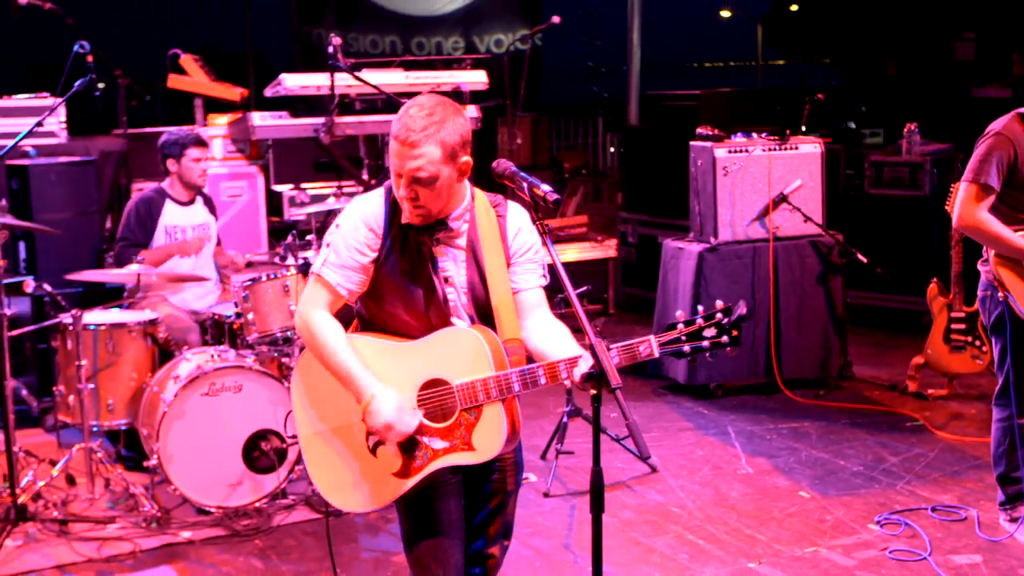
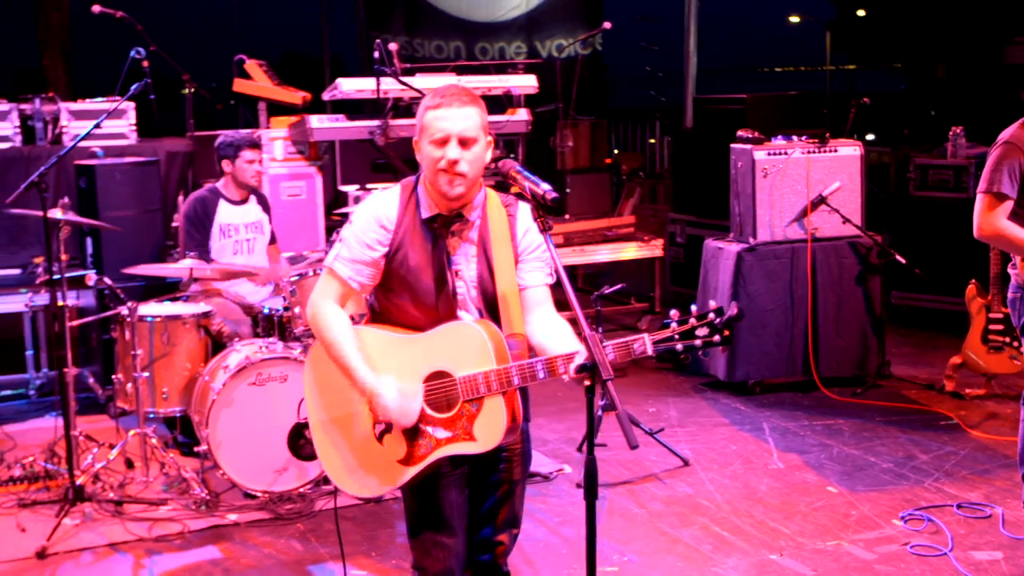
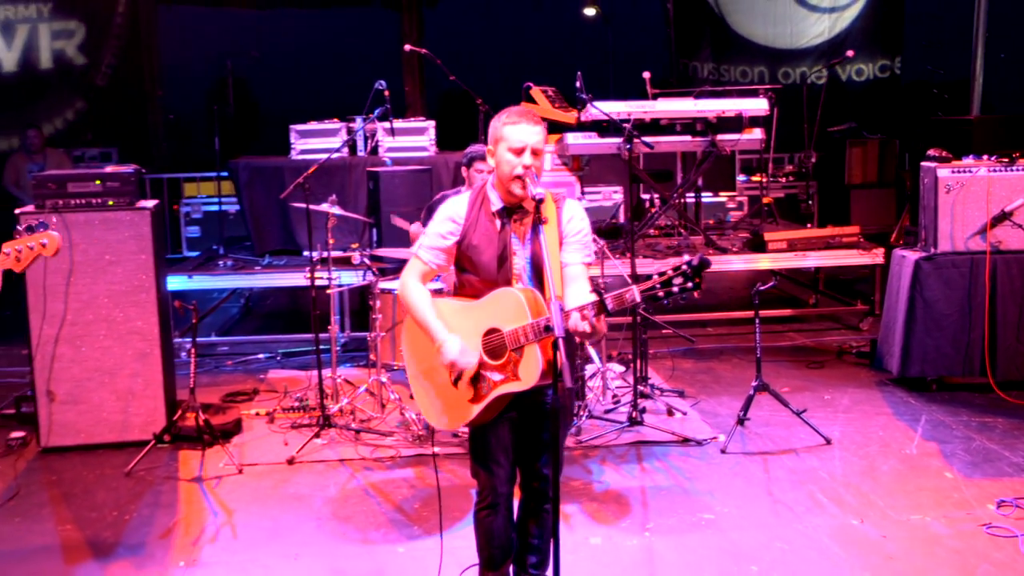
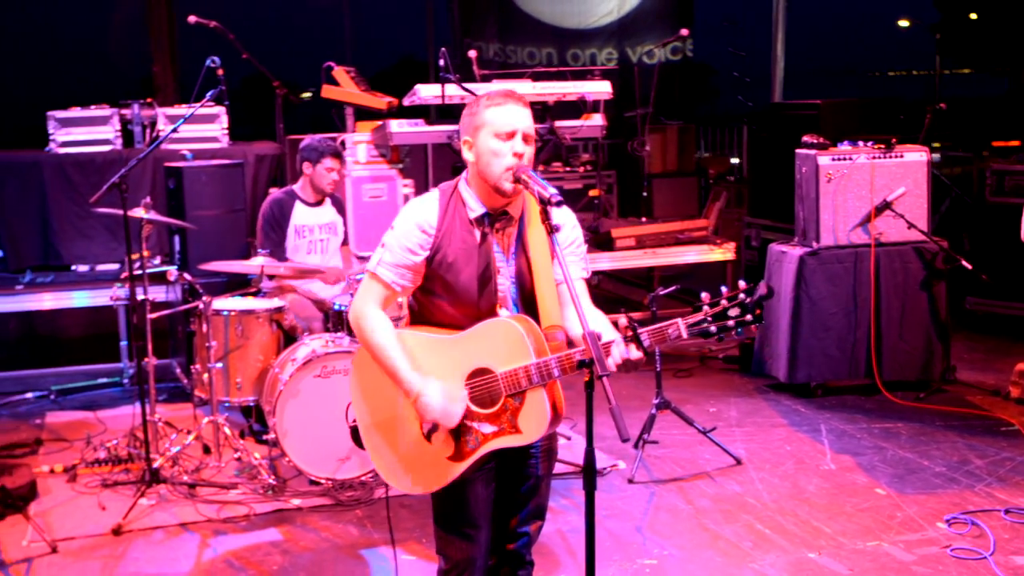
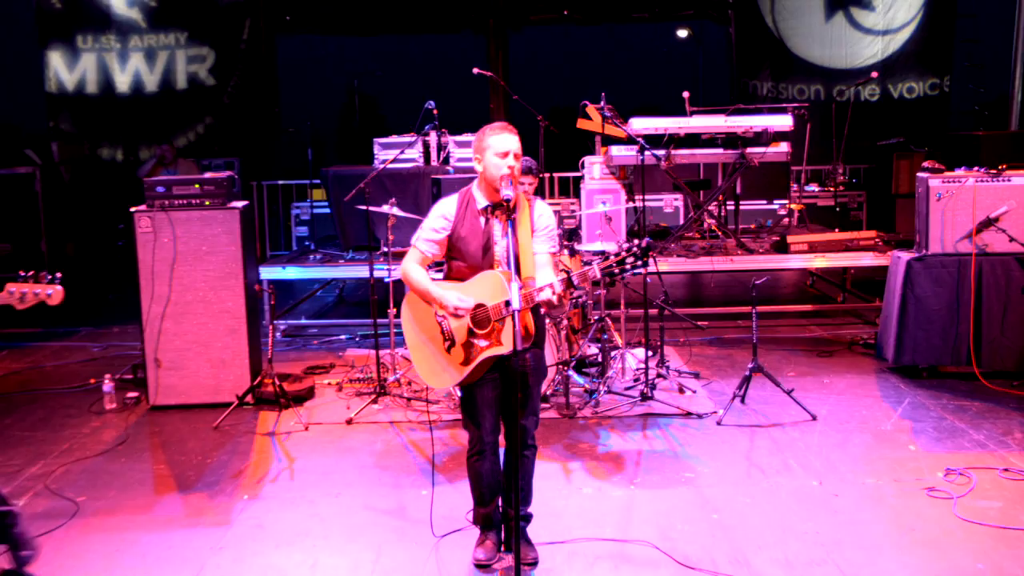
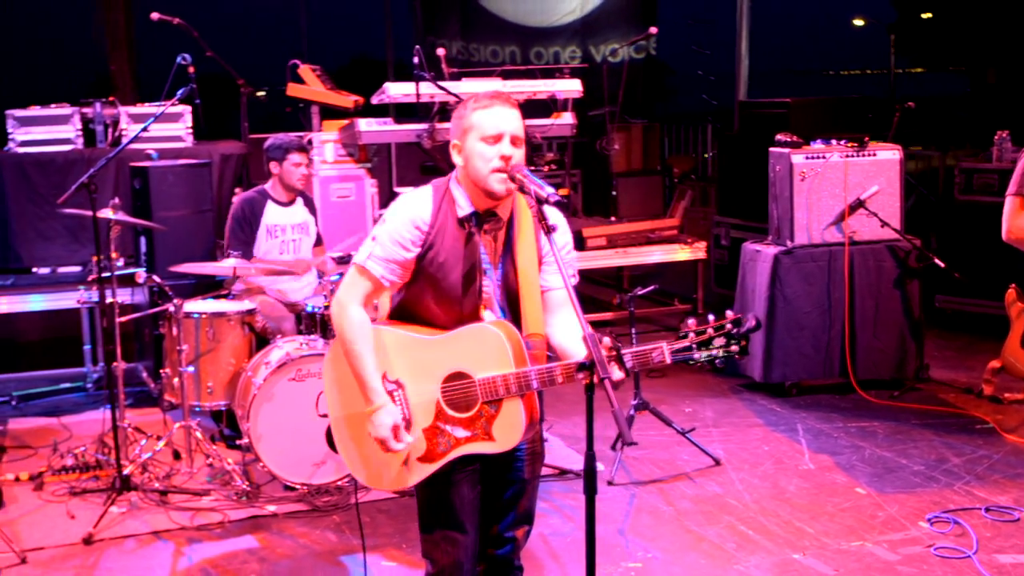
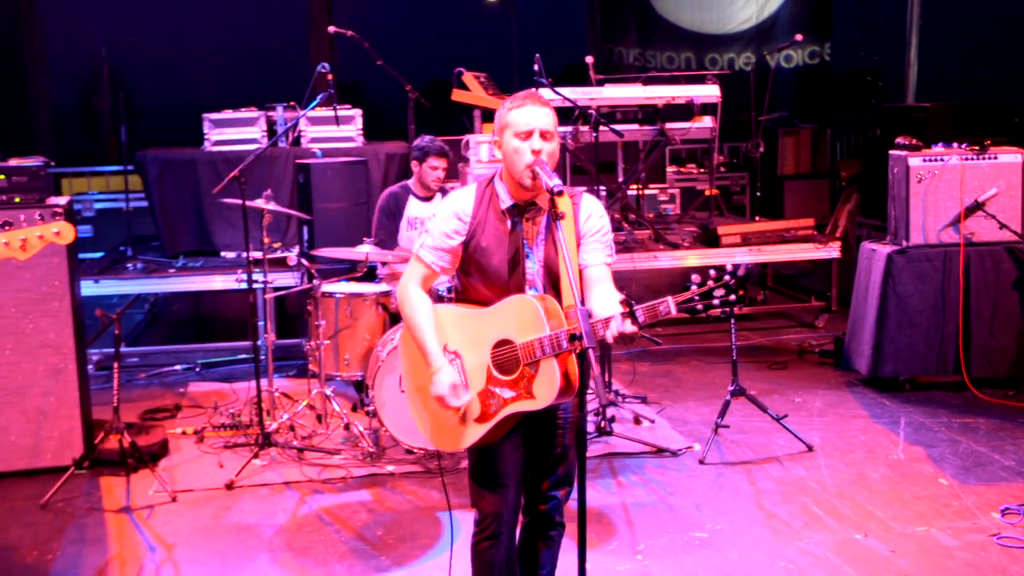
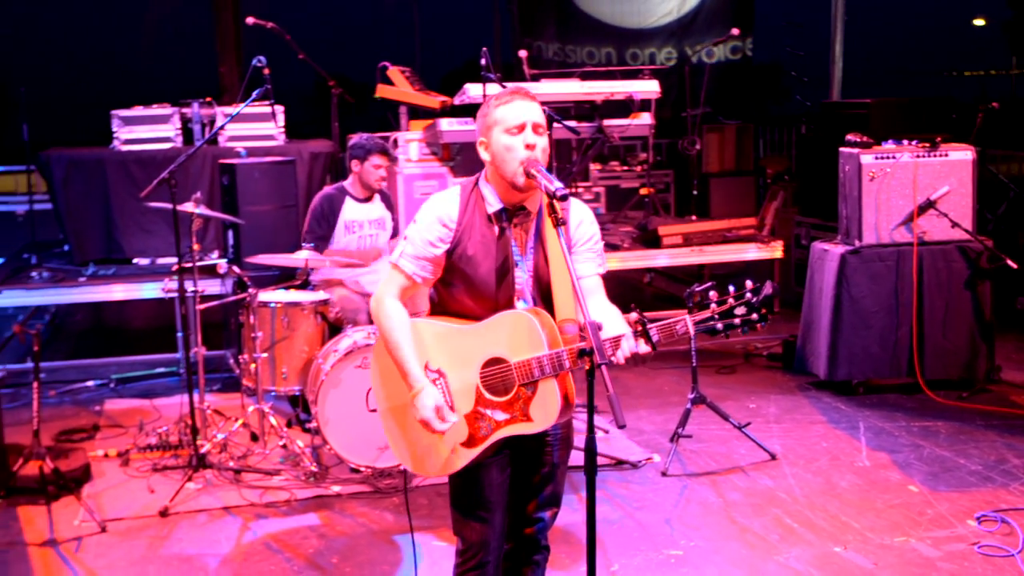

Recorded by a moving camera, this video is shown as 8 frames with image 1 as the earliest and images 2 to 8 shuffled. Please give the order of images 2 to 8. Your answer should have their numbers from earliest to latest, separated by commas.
2, 6, 4, 8, 7, 3, 5
